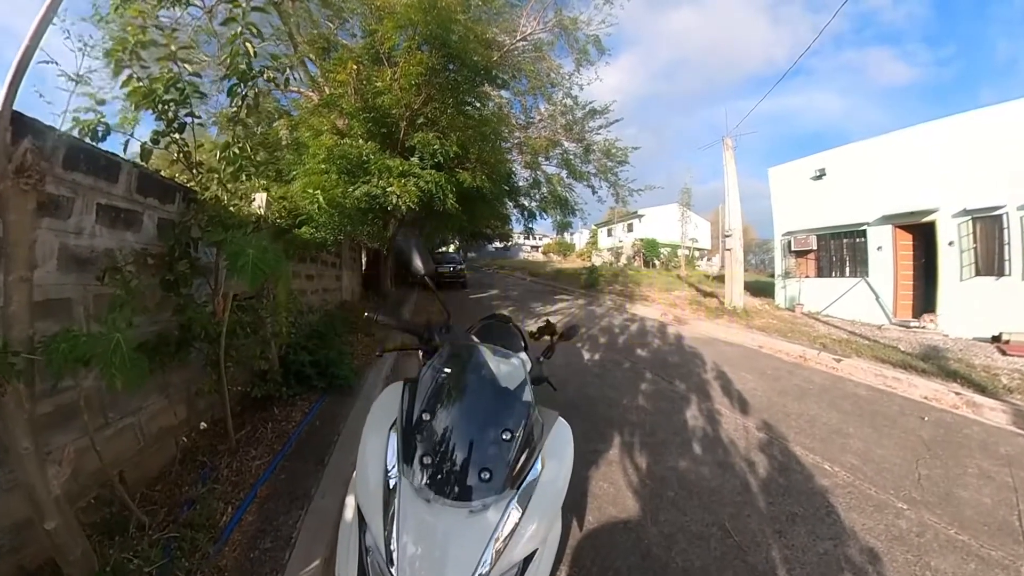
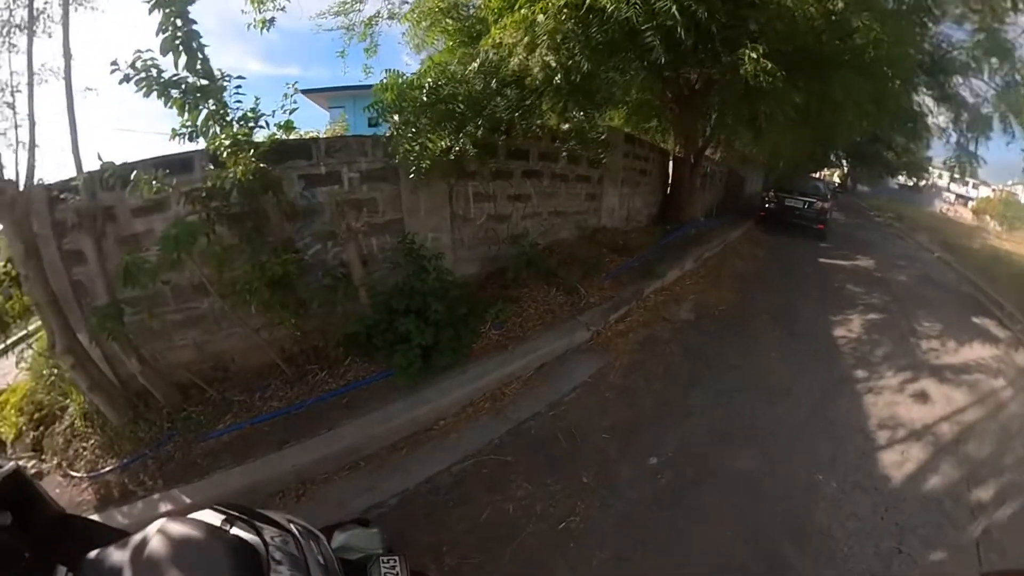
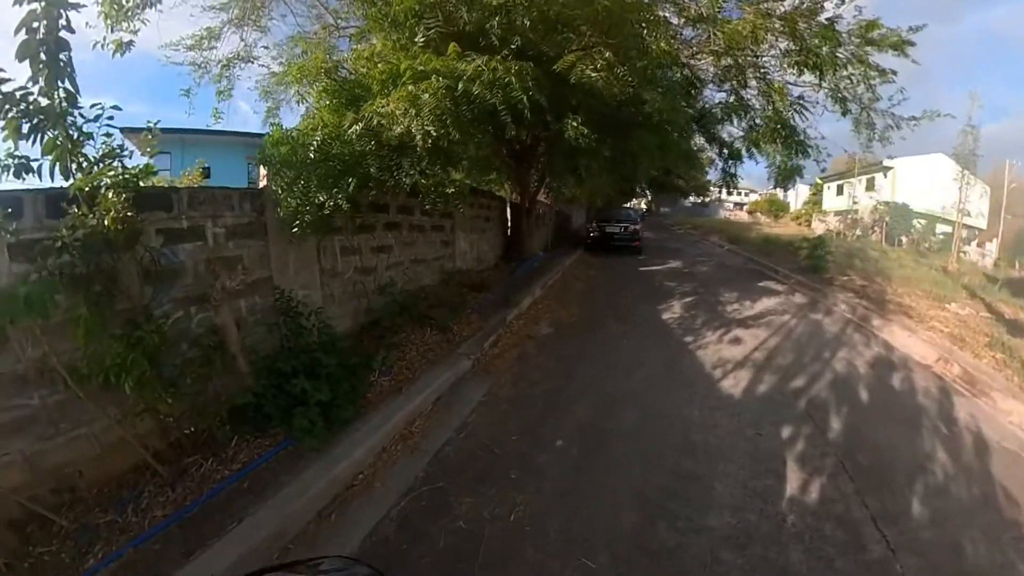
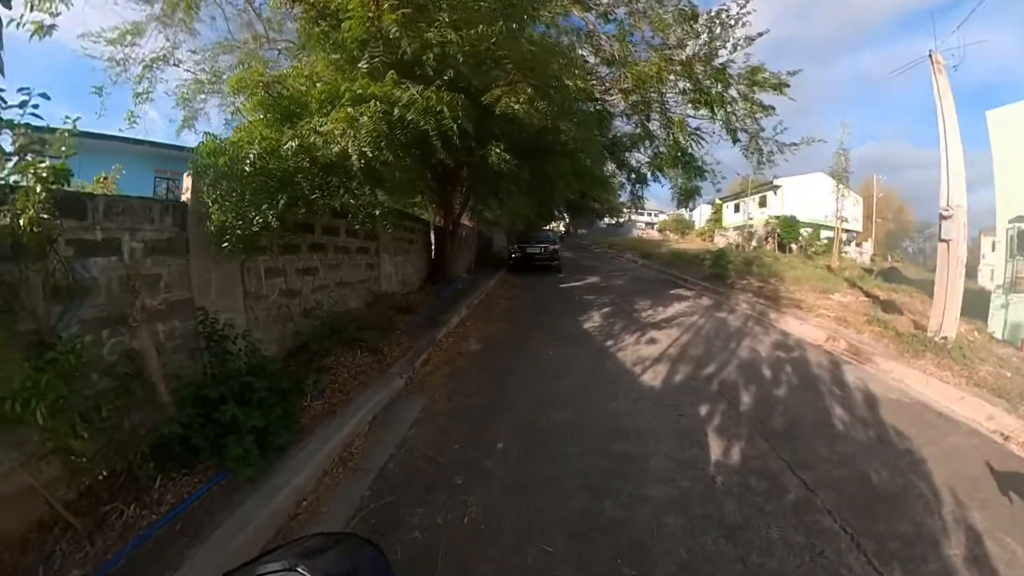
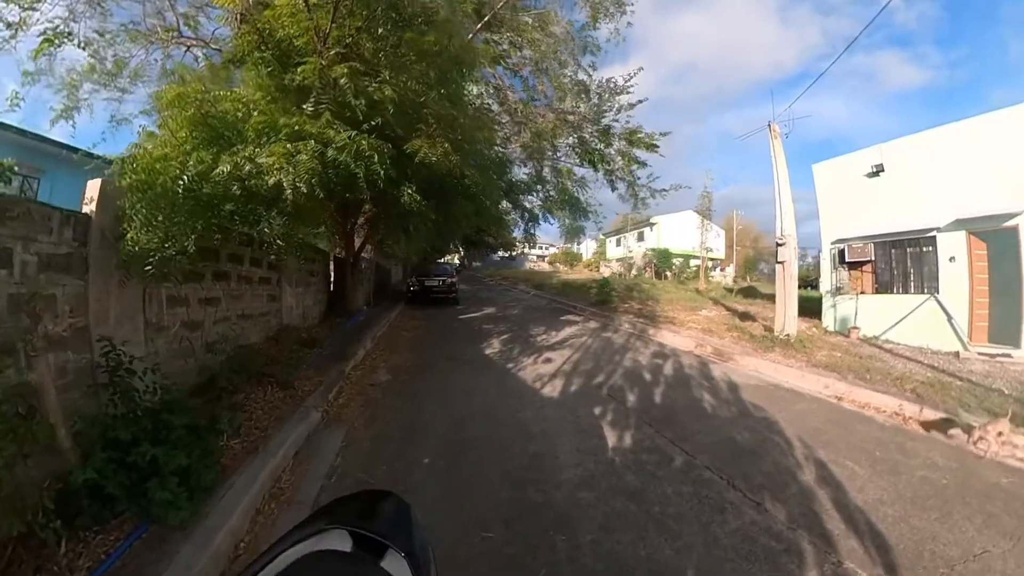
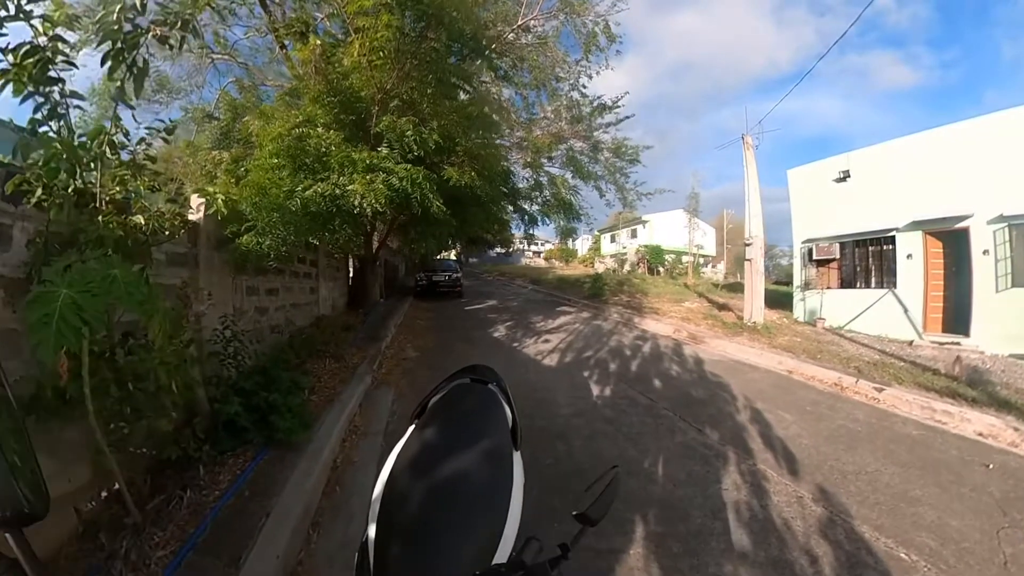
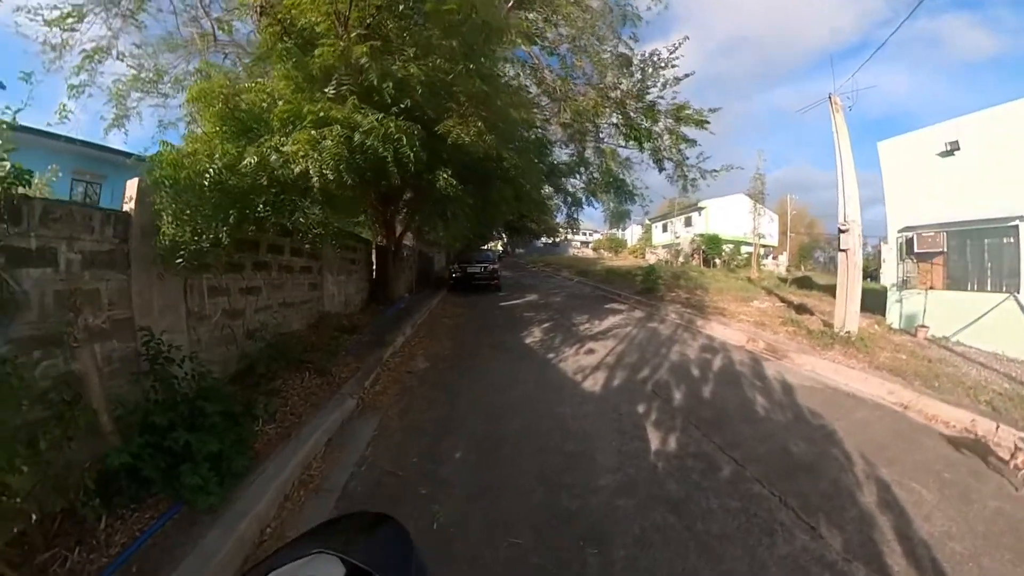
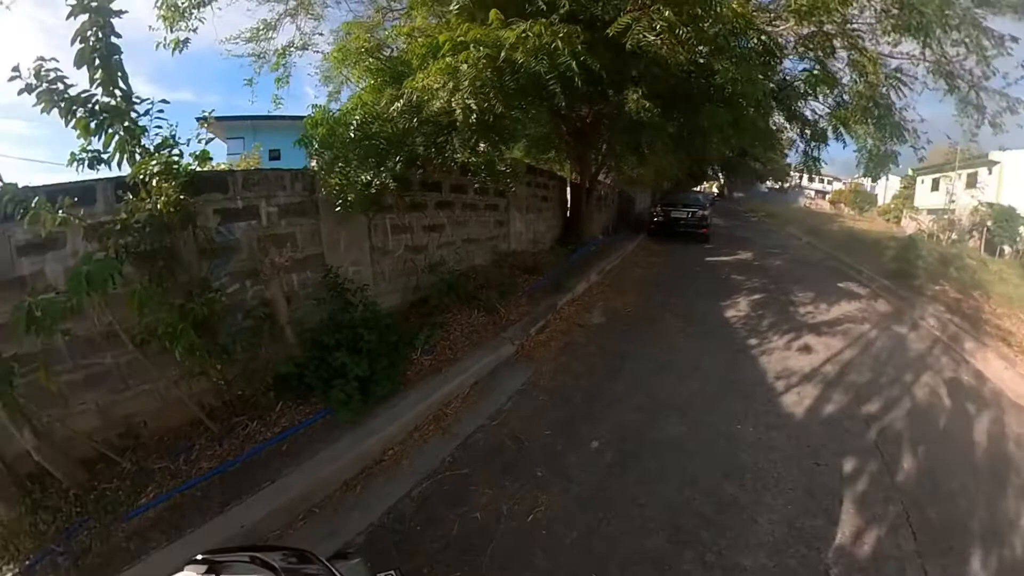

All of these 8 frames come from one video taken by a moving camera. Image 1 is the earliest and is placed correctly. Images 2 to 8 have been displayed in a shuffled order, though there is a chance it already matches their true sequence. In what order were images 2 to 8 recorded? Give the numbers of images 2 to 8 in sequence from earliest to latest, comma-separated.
6, 5, 7, 4, 3, 8, 2
